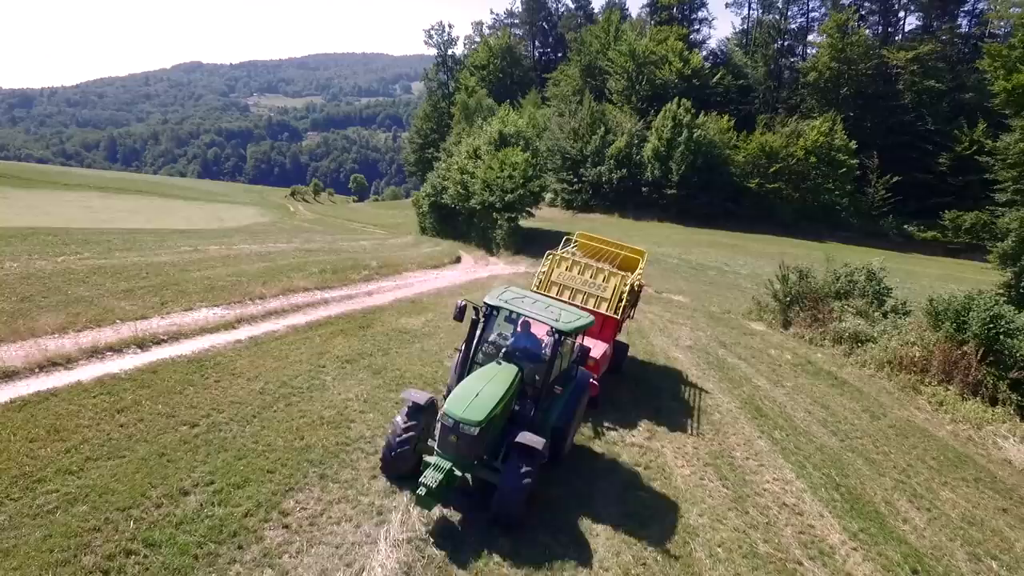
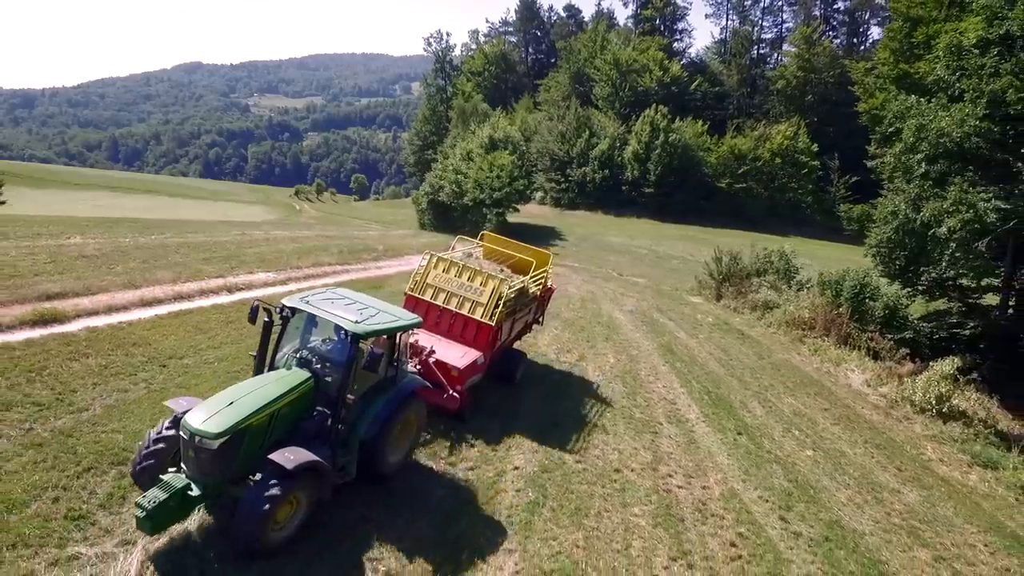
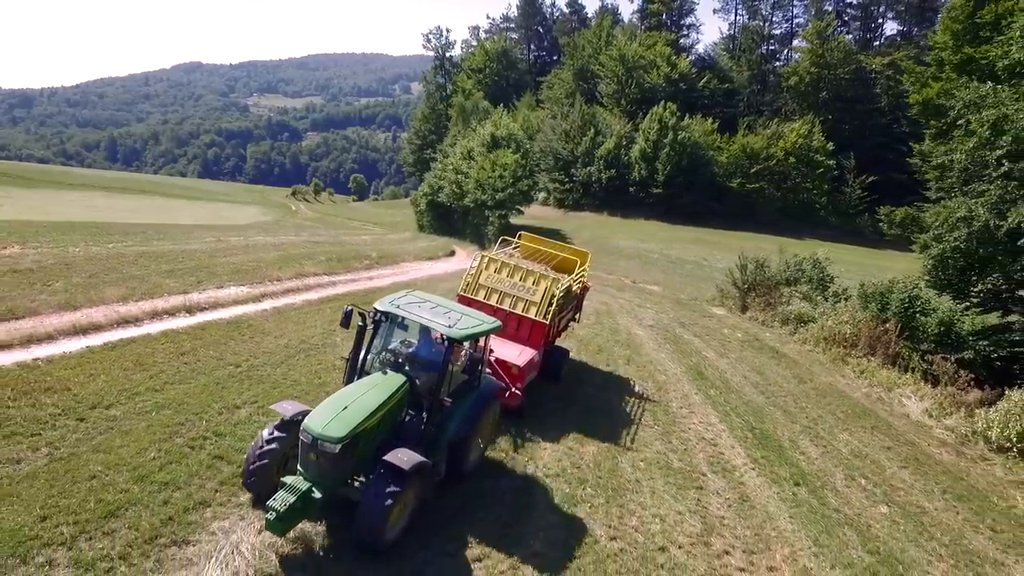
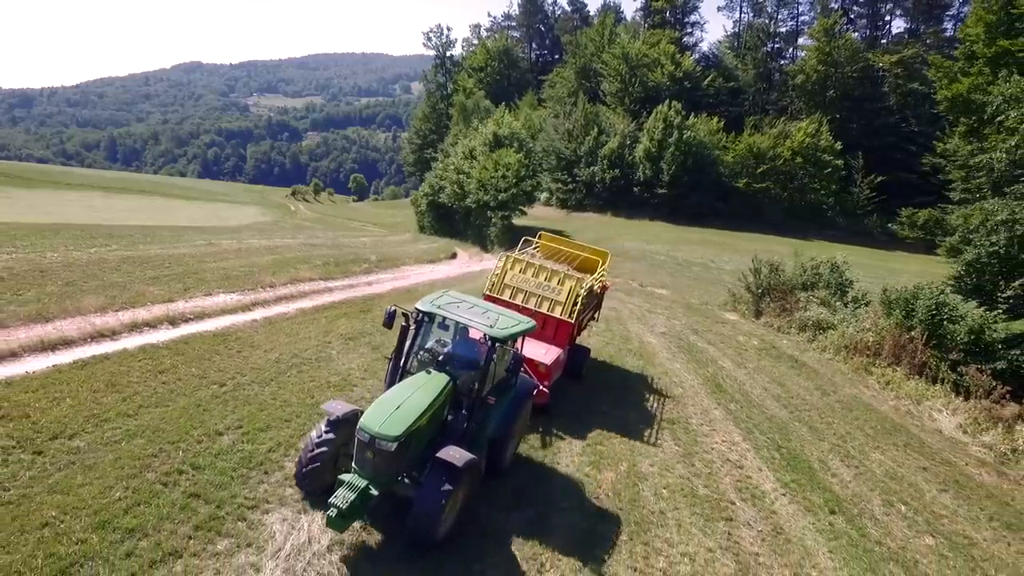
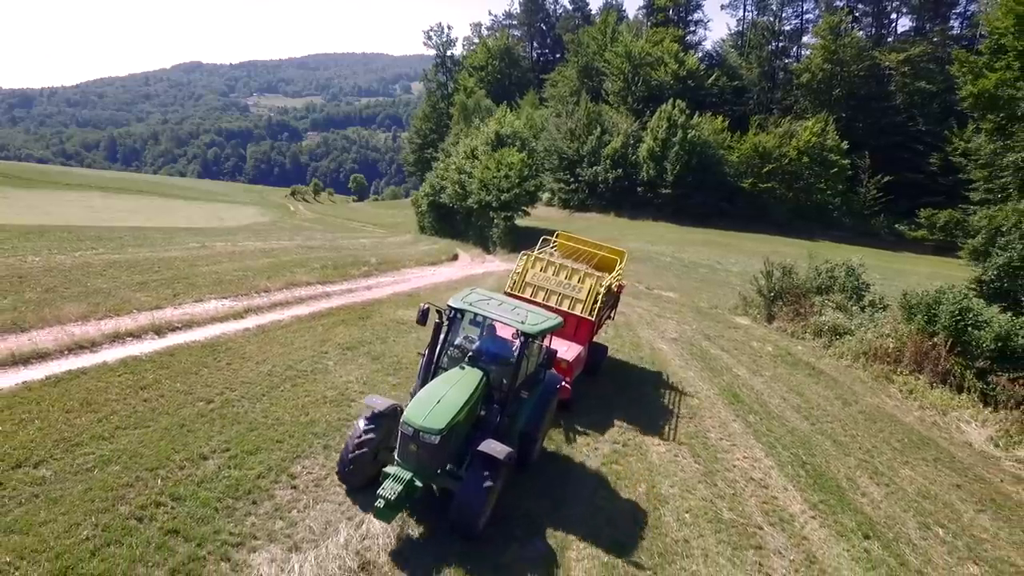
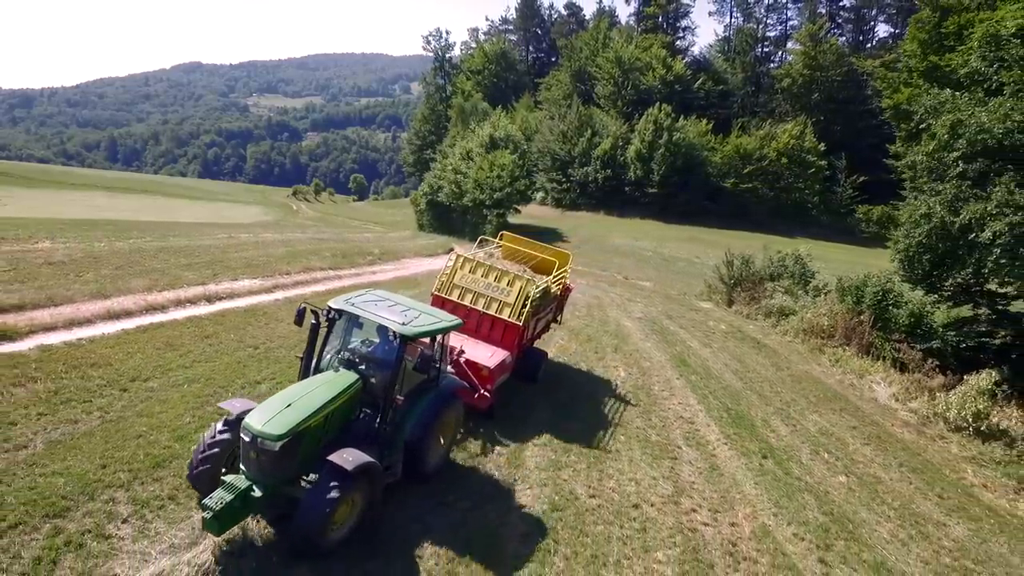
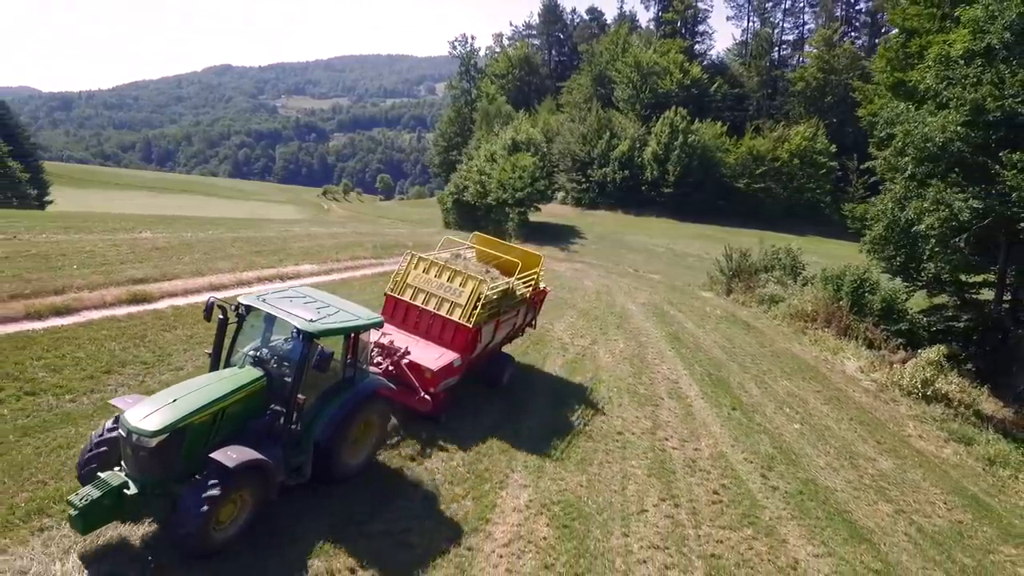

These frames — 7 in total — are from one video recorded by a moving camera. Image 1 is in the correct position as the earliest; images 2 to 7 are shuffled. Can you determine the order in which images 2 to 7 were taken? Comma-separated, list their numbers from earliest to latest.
5, 4, 3, 6, 2, 7
